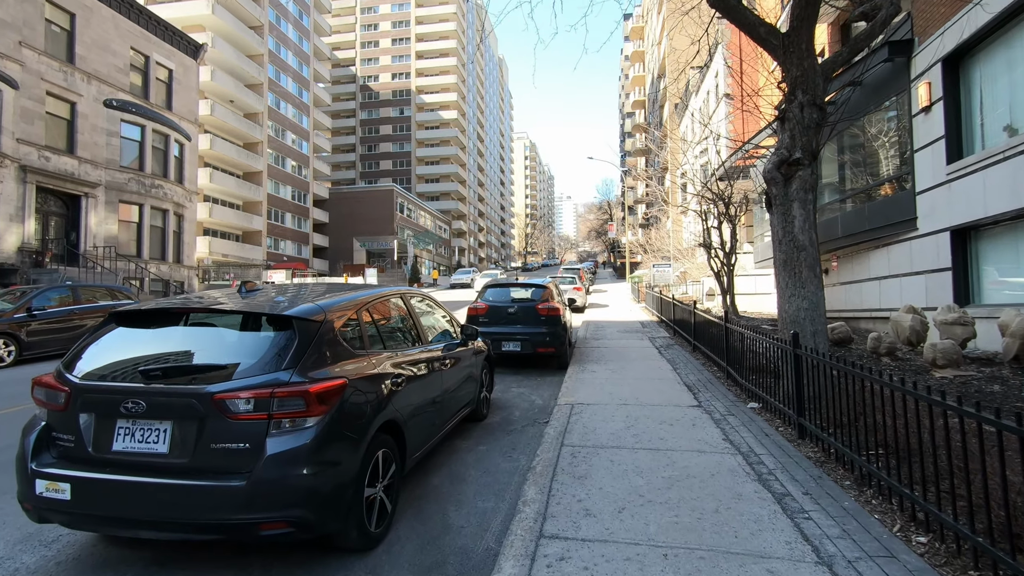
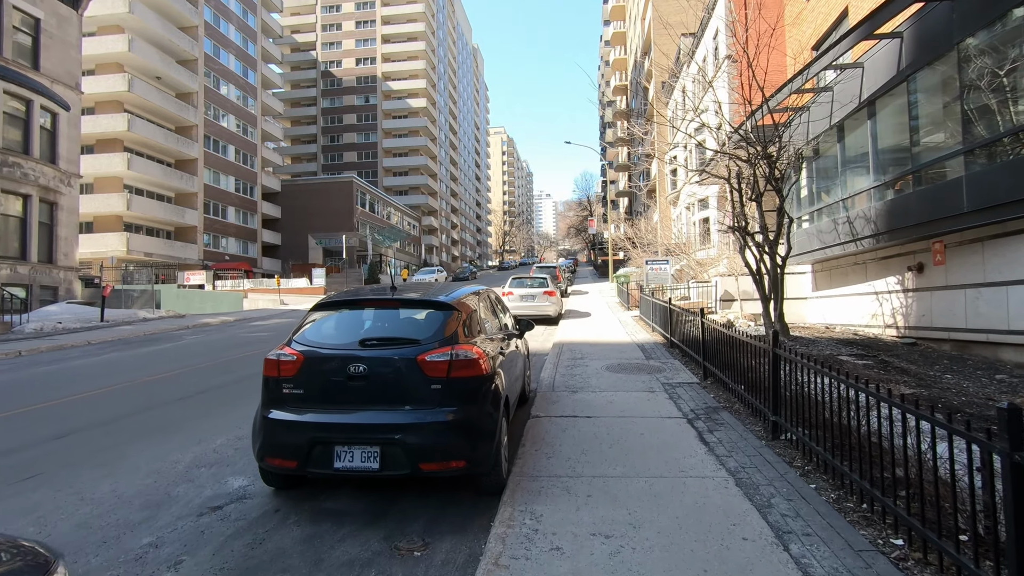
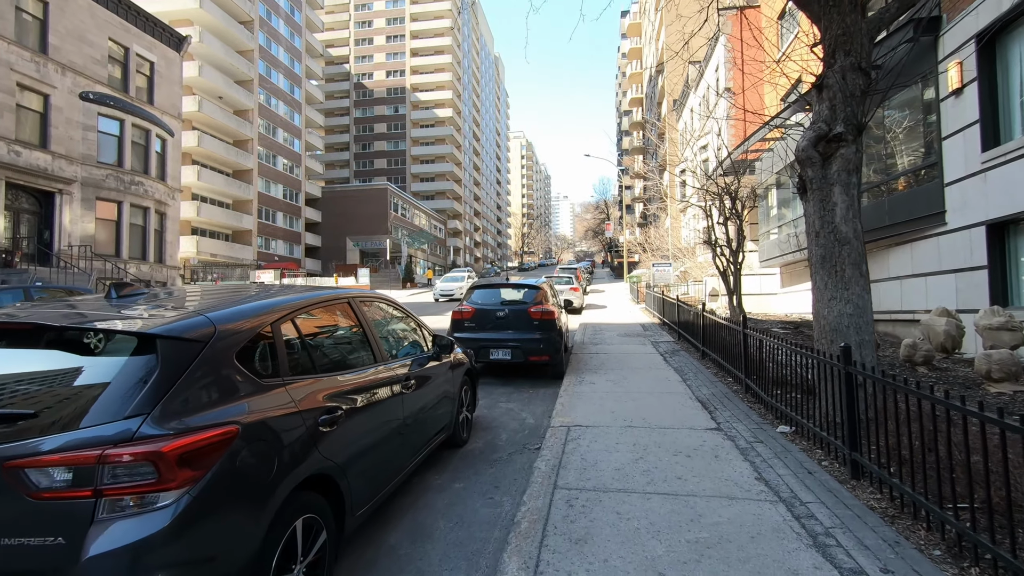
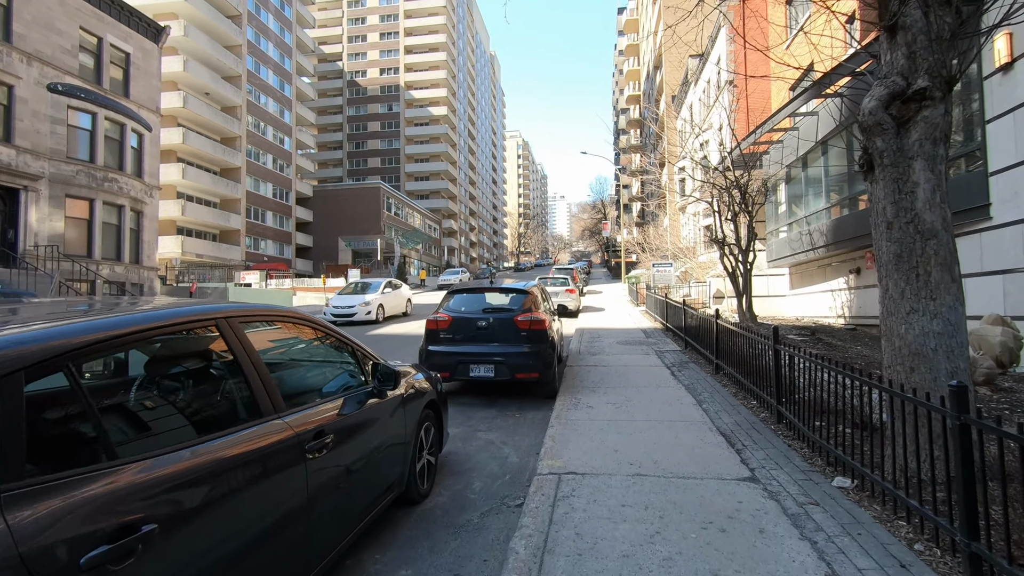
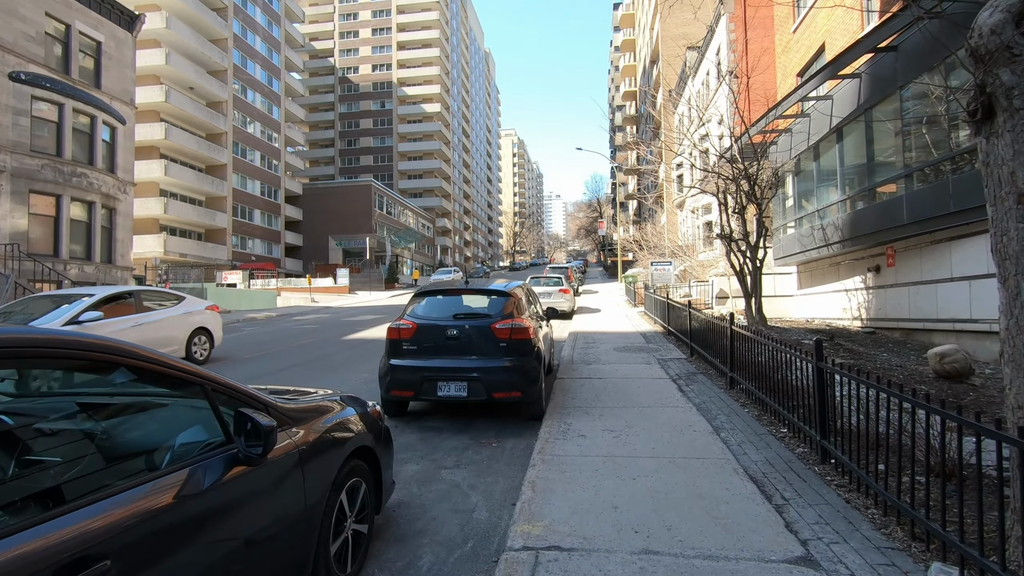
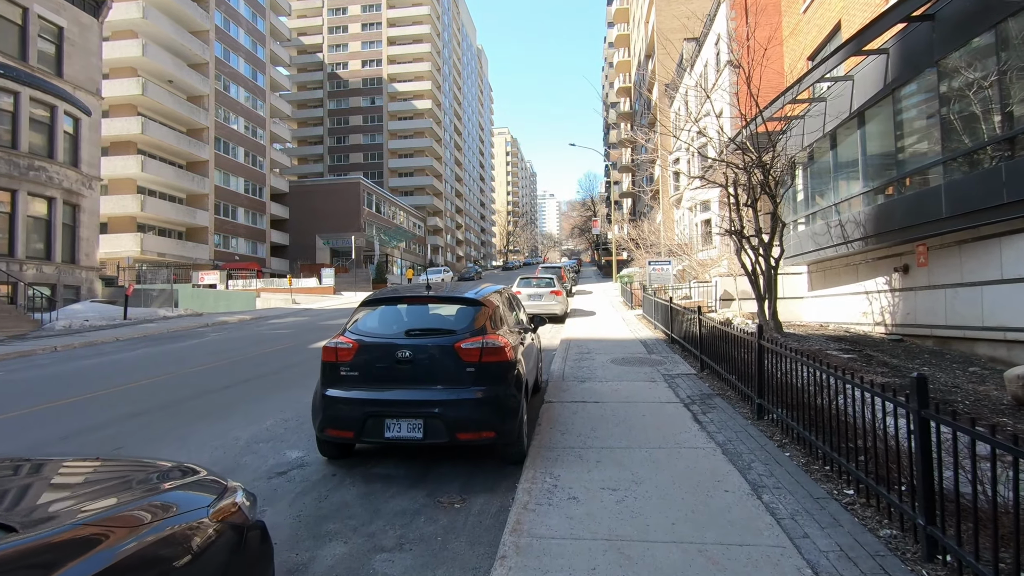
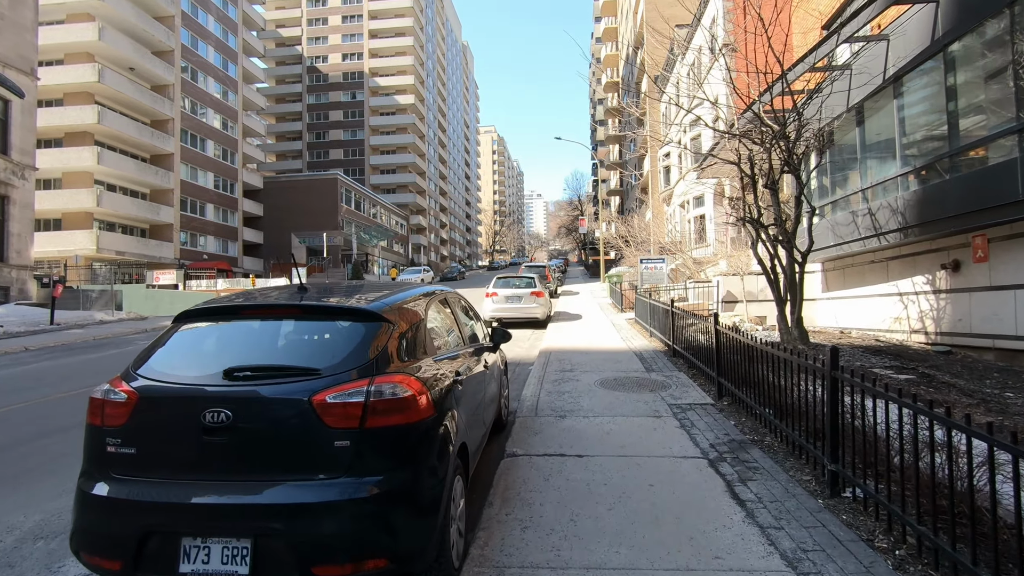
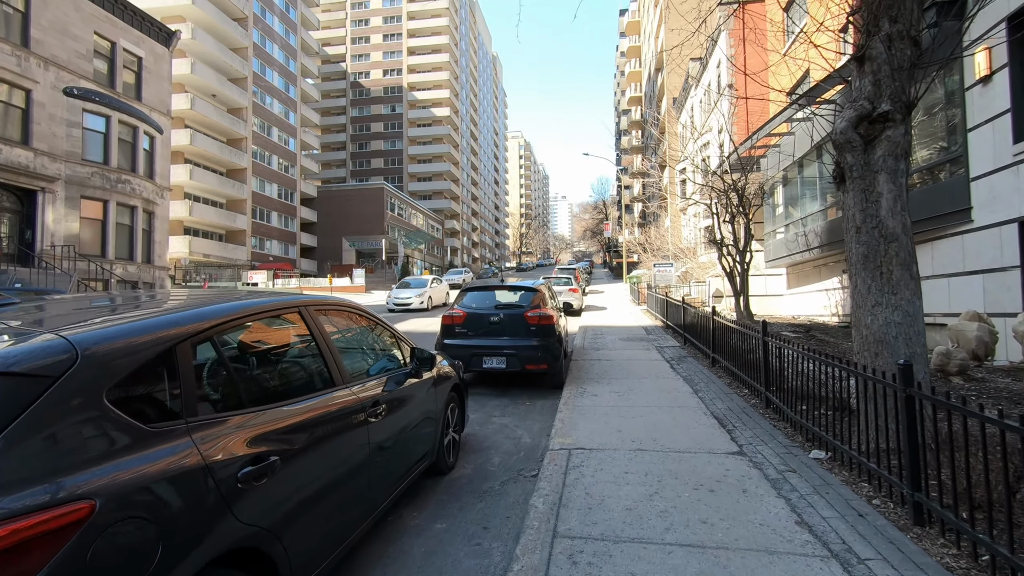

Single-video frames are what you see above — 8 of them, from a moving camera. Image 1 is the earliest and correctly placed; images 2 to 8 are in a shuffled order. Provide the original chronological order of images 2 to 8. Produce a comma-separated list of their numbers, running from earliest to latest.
3, 8, 4, 5, 6, 2, 7
